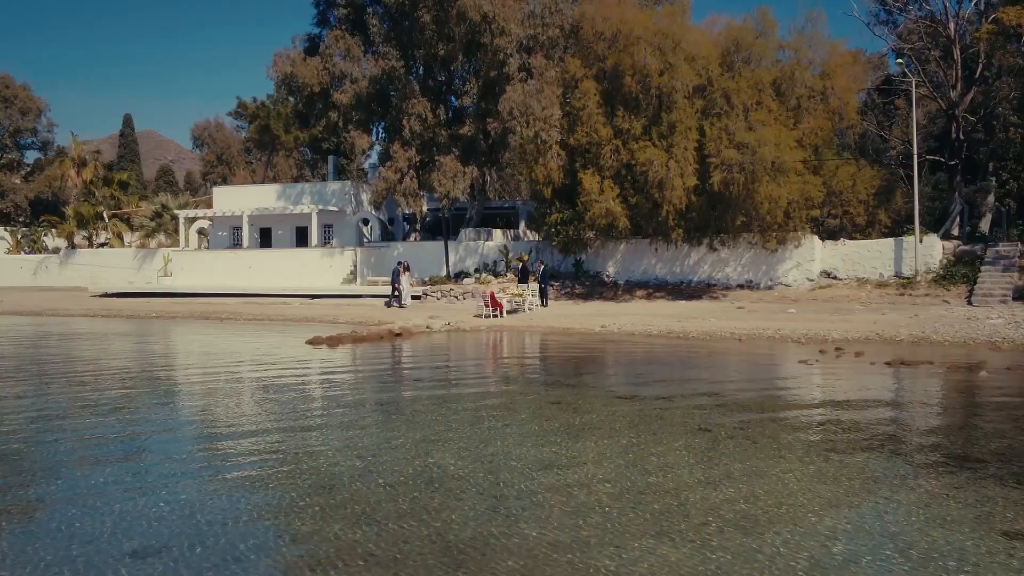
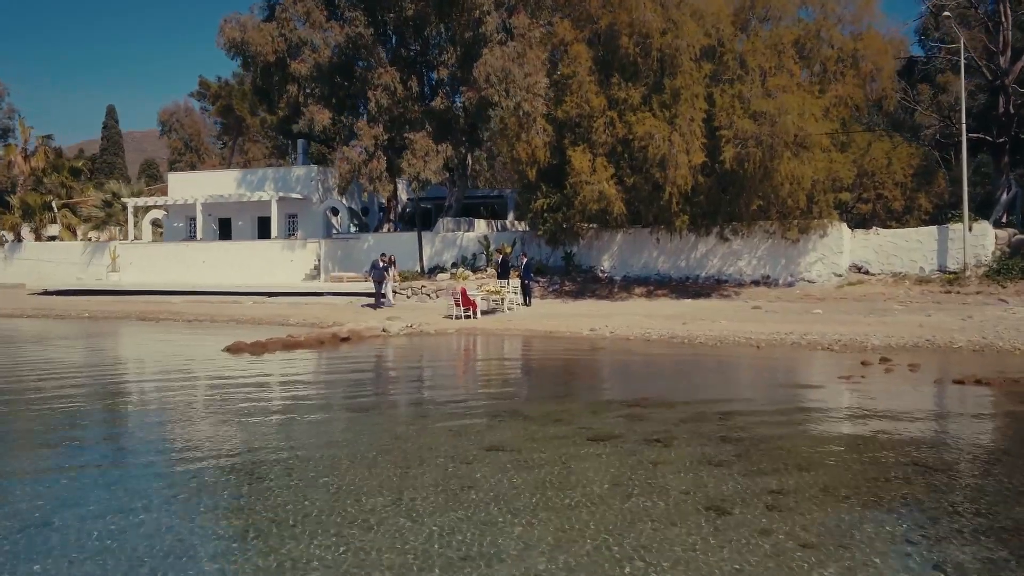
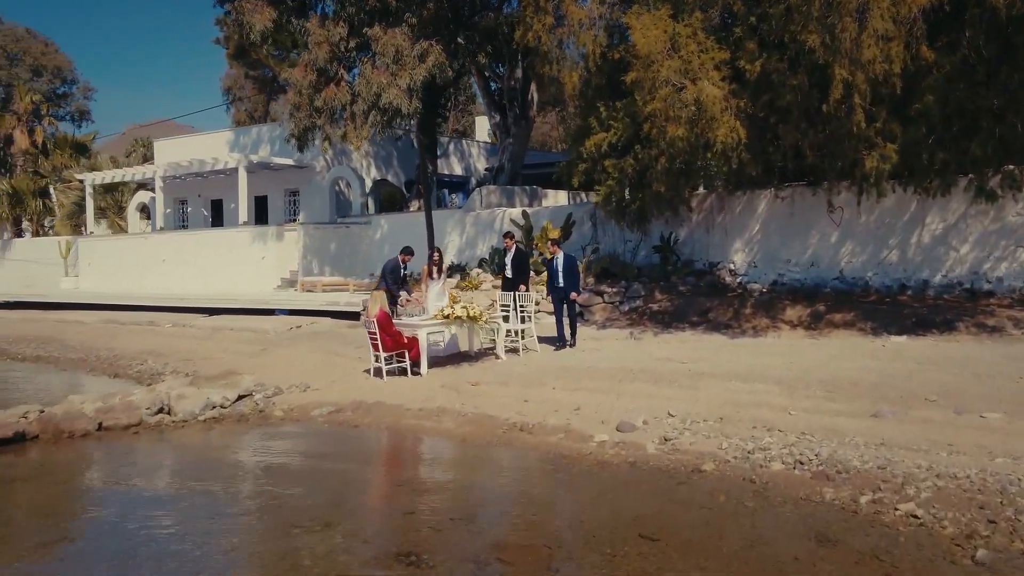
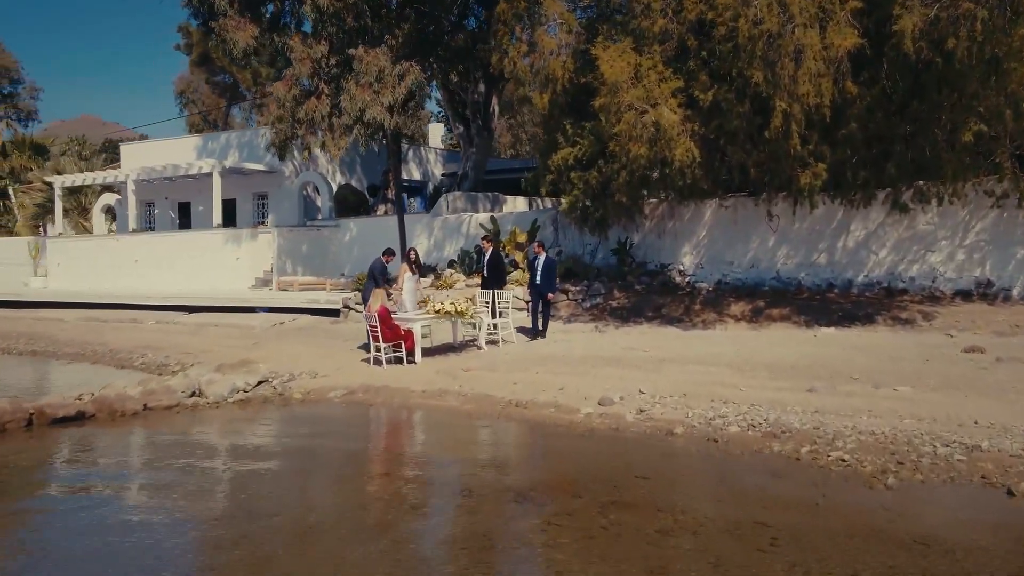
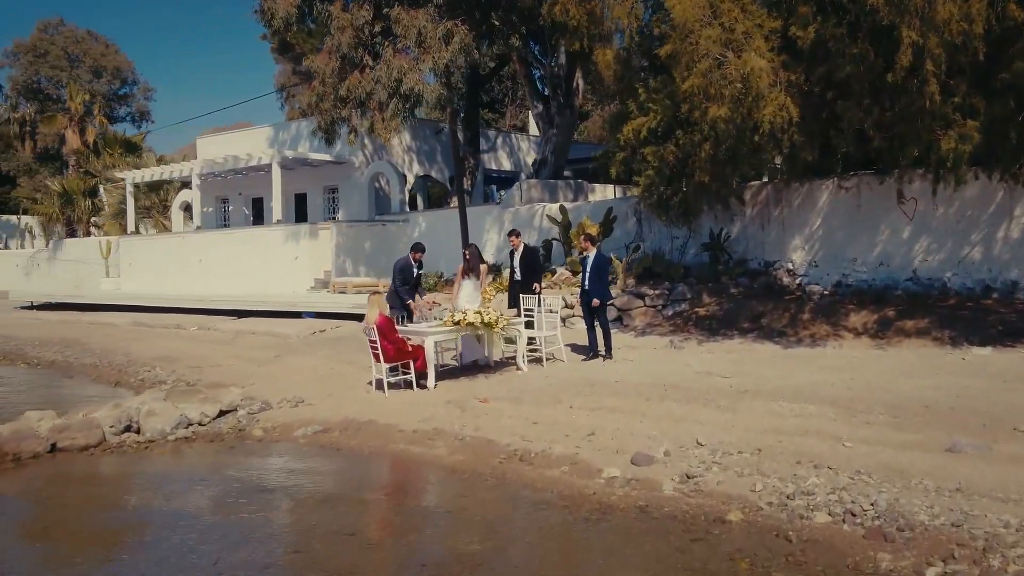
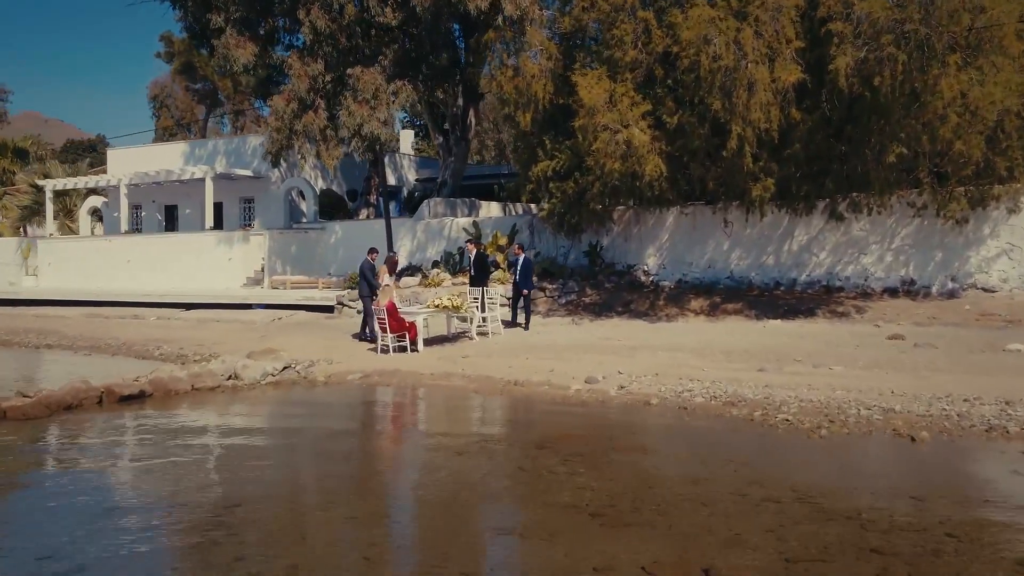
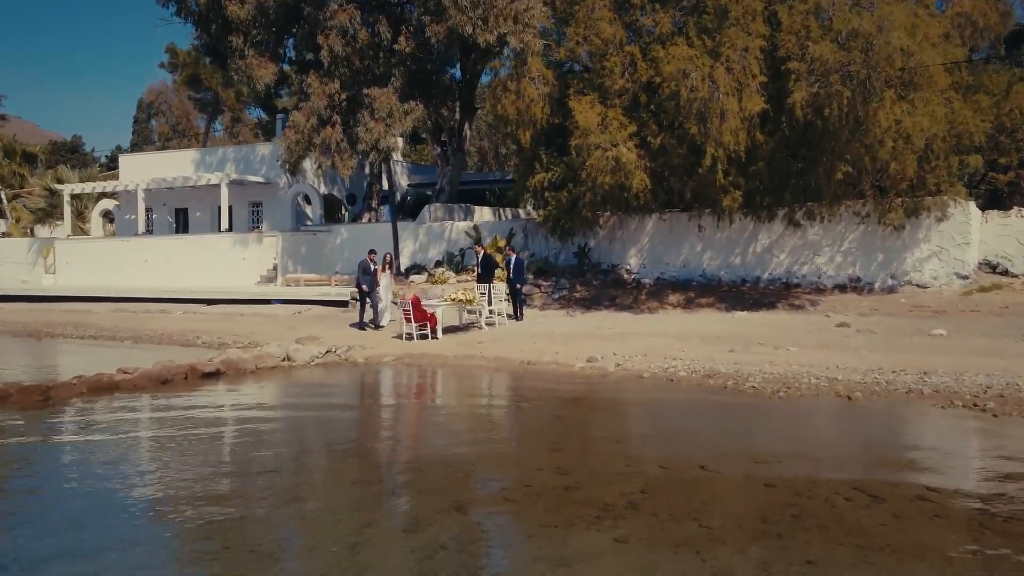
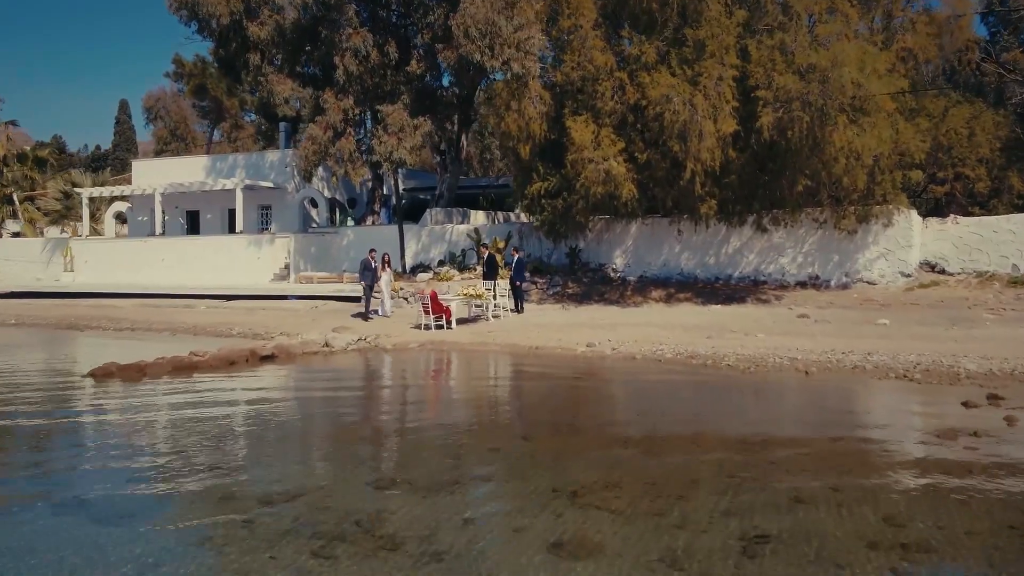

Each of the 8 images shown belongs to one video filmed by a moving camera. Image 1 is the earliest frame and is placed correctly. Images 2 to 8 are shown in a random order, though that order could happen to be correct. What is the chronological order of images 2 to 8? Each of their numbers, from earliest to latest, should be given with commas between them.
2, 8, 7, 6, 4, 3, 5
